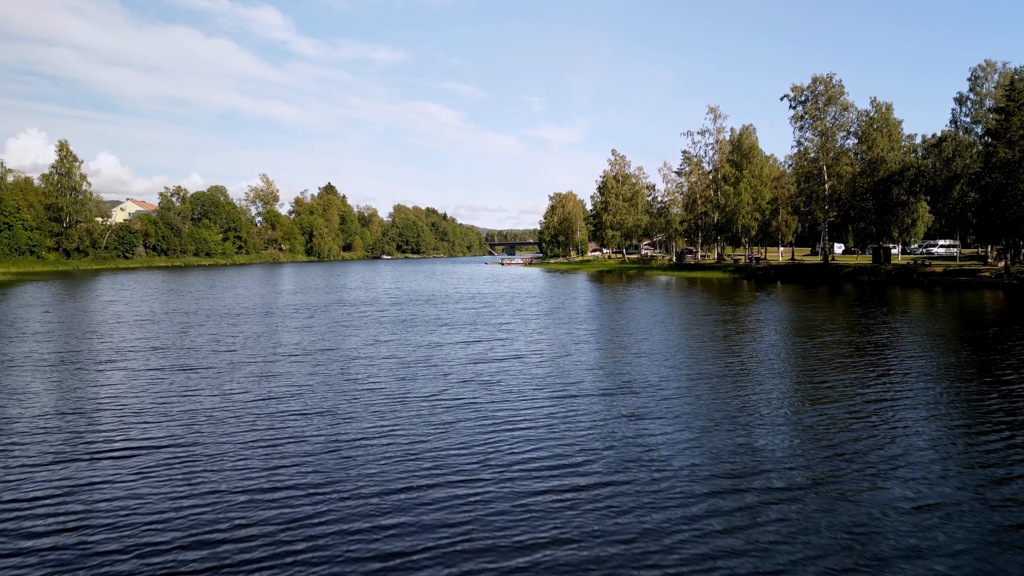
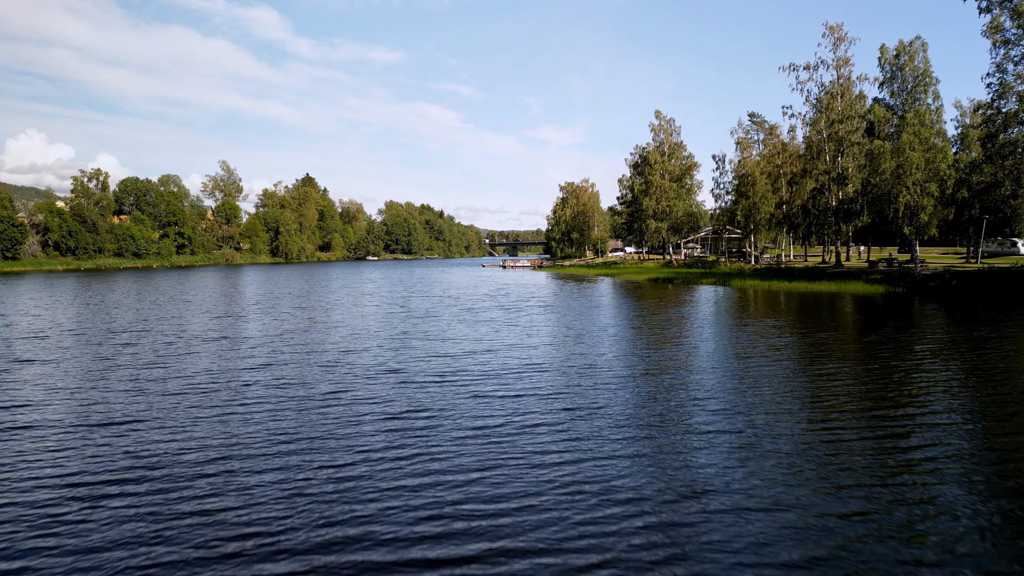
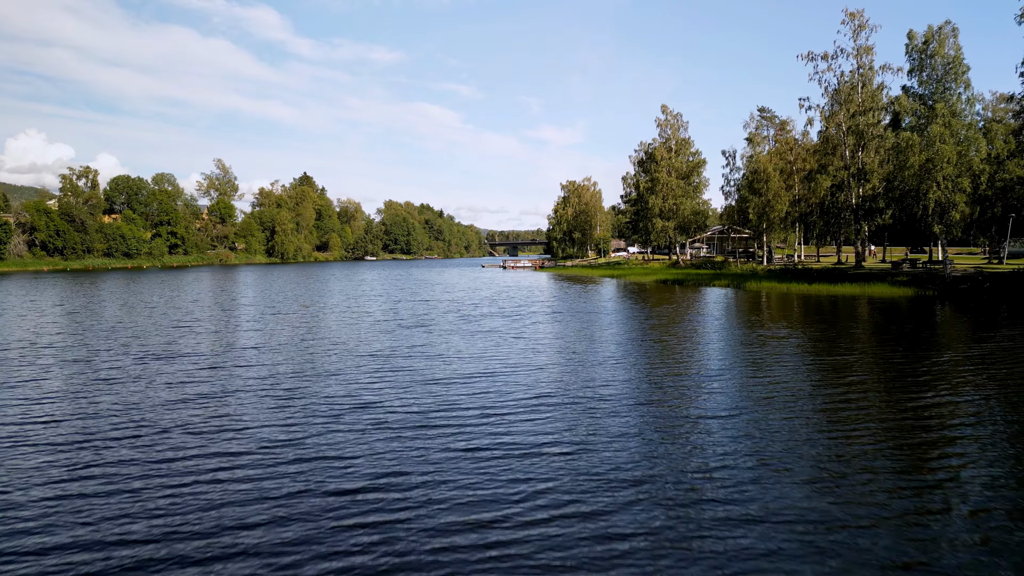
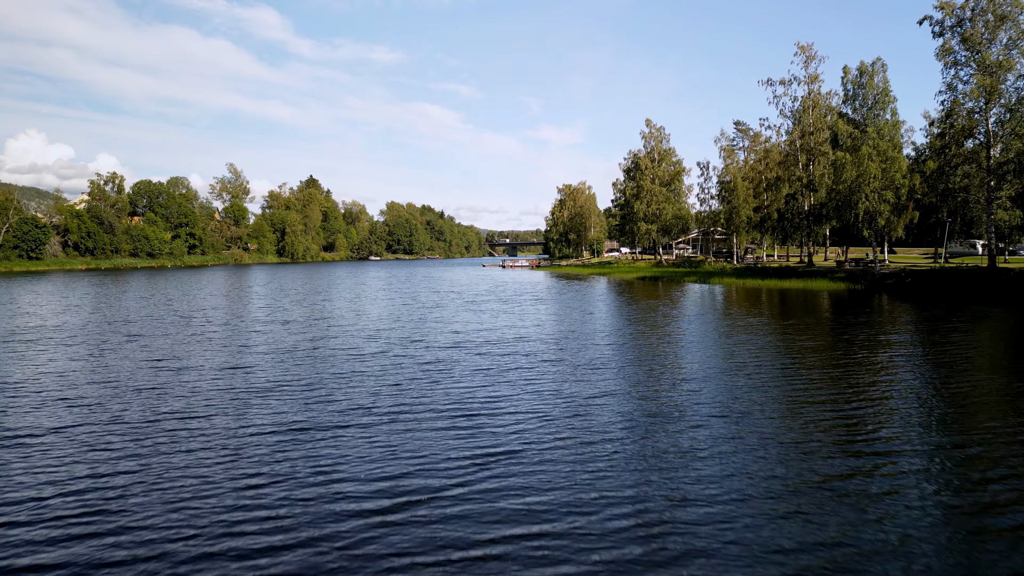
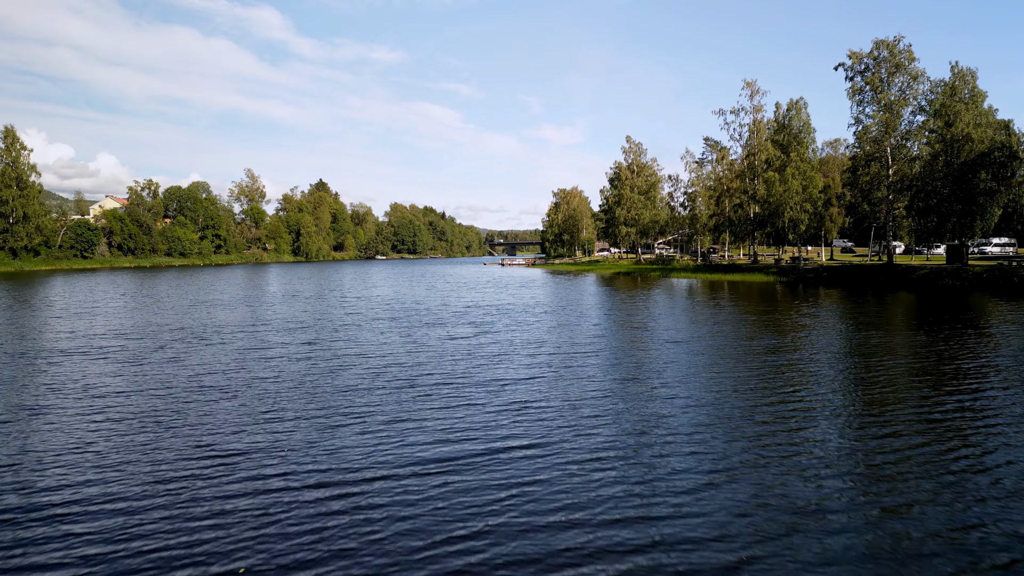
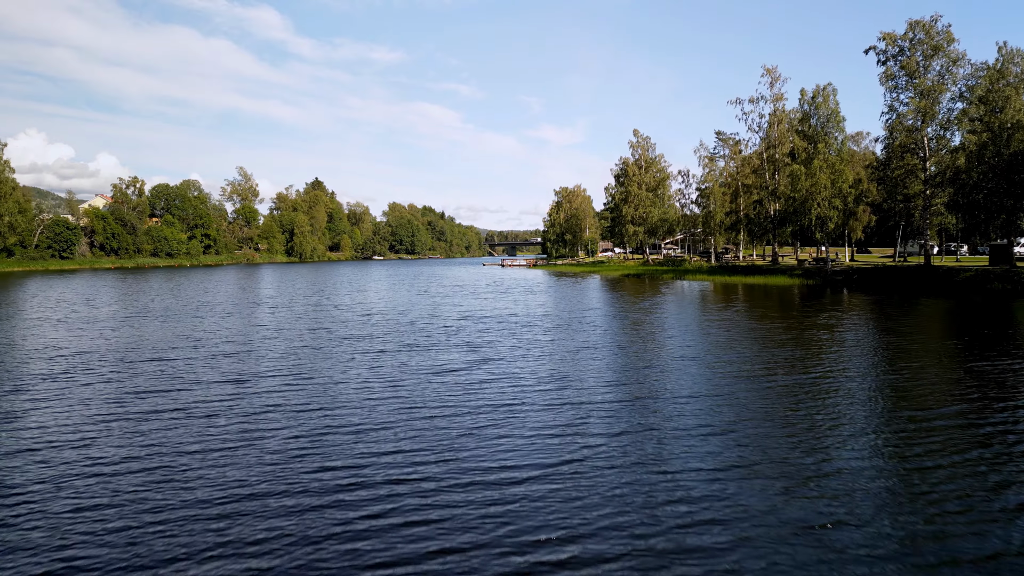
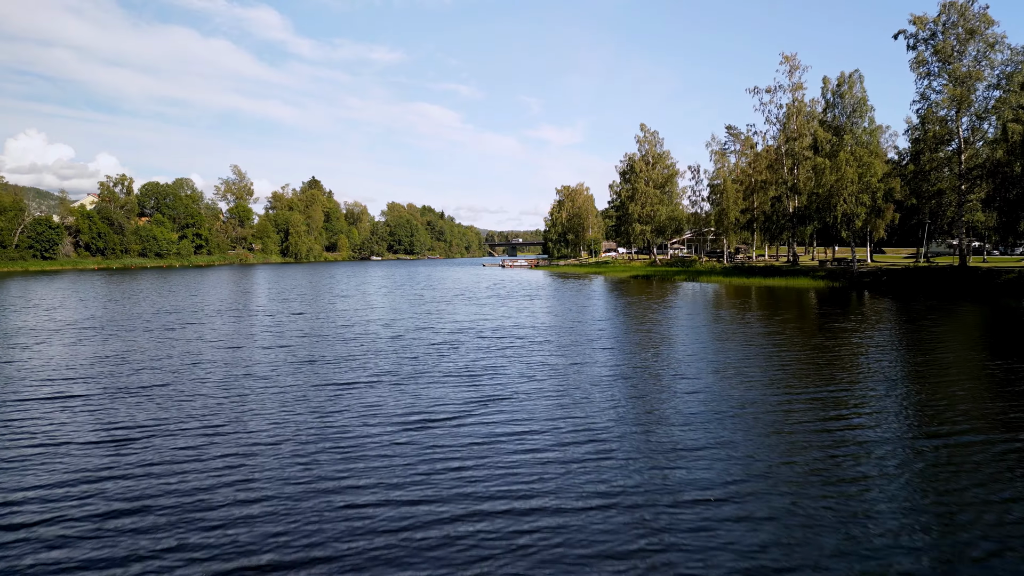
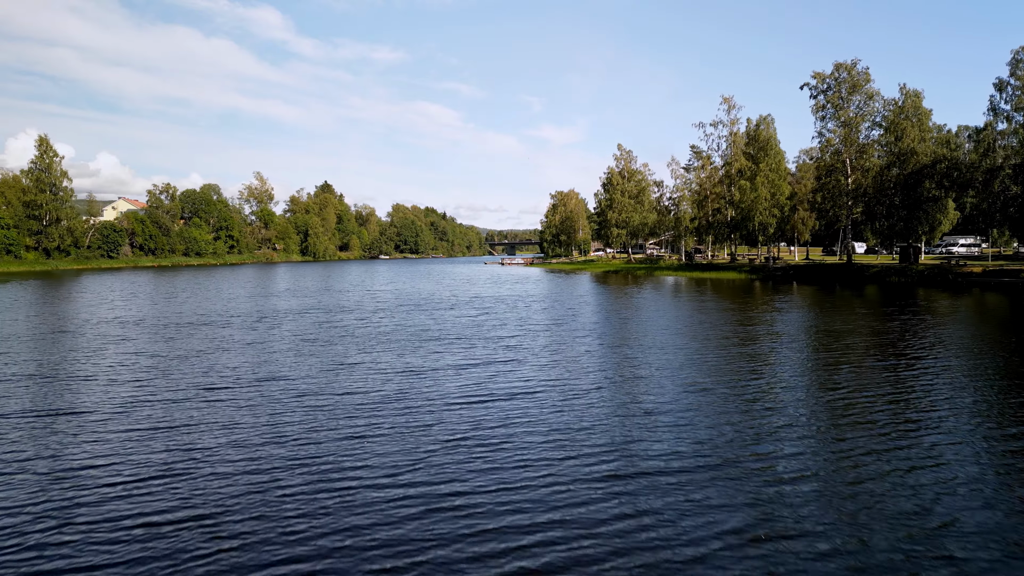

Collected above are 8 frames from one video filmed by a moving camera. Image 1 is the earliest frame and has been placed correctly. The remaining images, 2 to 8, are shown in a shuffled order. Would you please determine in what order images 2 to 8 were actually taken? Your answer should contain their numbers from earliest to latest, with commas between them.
8, 5, 6, 7, 4, 2, 3
